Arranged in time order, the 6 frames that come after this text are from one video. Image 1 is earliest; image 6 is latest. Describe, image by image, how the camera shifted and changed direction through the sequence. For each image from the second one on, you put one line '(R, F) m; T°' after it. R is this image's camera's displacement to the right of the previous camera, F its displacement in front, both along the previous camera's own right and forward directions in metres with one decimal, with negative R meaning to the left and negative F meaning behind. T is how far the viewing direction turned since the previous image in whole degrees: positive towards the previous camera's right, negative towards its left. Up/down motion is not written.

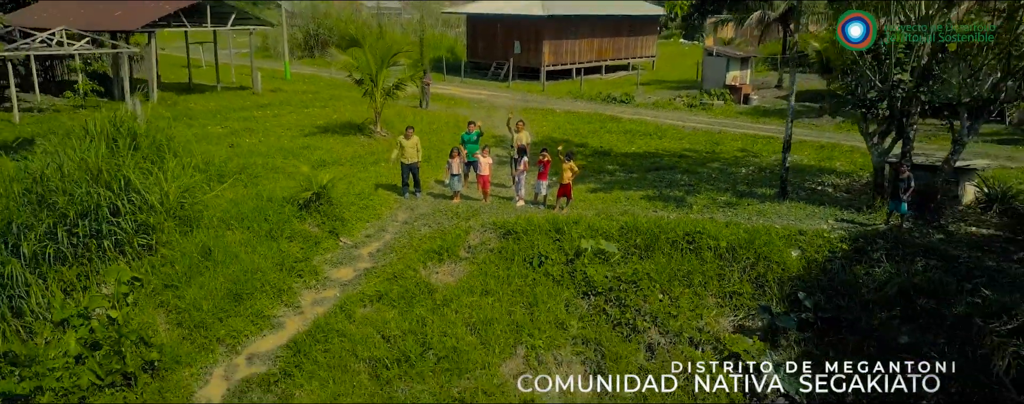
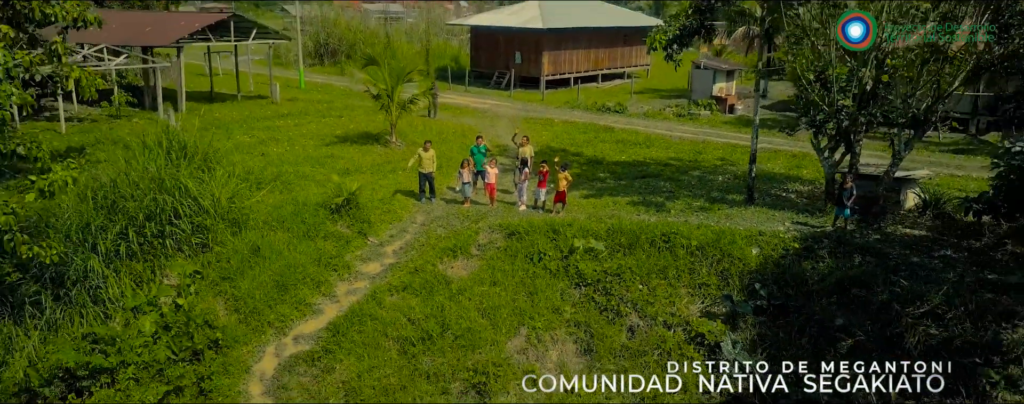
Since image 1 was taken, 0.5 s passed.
(0.0, -1.2) m; 0°
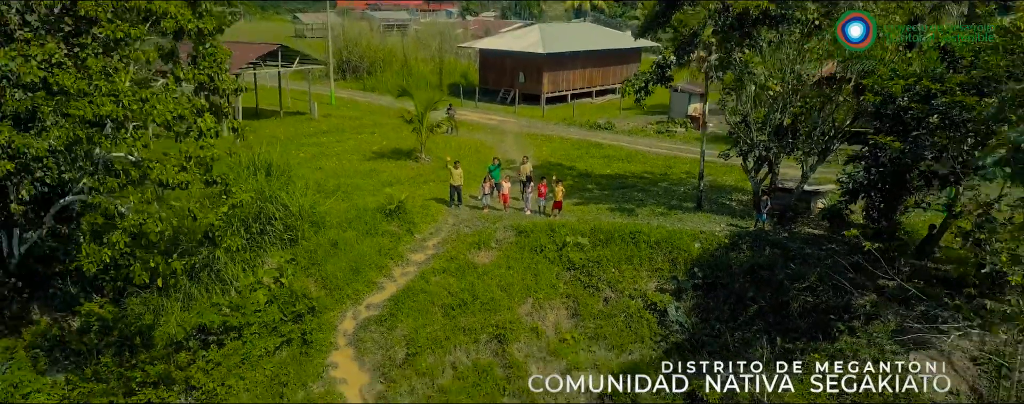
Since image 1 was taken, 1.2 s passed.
(-0.2, -2.9) m; 0°
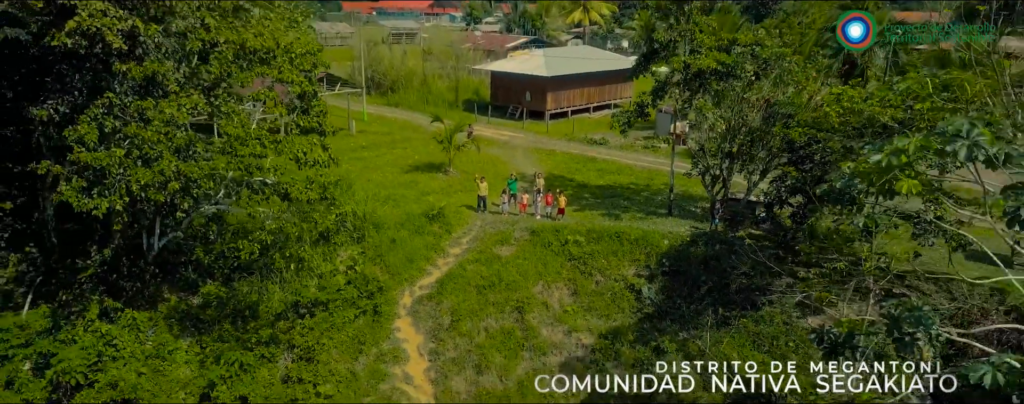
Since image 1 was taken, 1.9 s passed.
(-0.3, -3.5) m; 0°
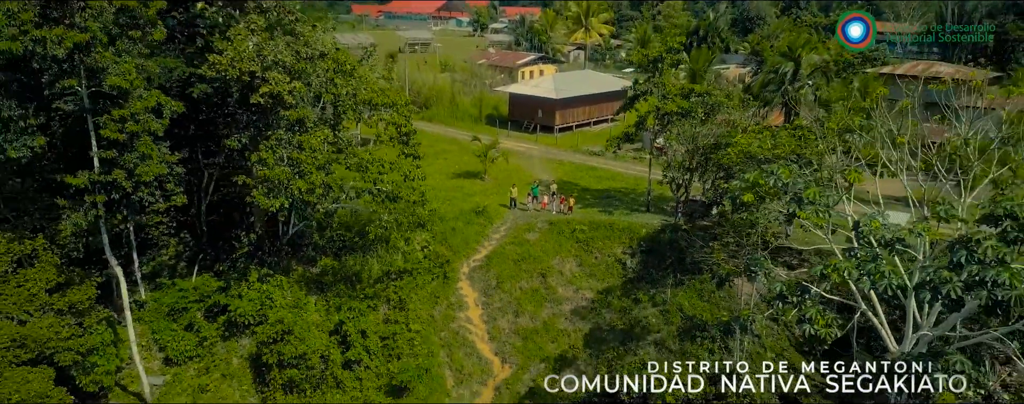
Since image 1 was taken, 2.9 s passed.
(-0.8, -6.2) m; 0°
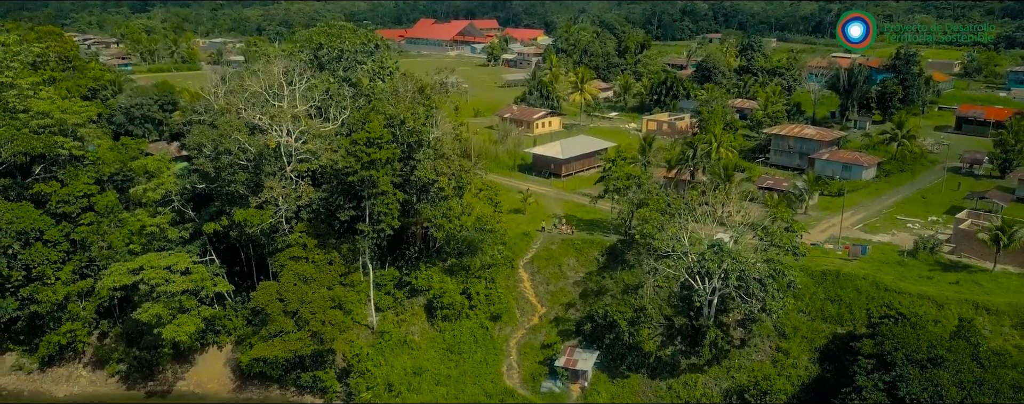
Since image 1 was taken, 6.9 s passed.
(-1.9, -21.2) m; 0°
